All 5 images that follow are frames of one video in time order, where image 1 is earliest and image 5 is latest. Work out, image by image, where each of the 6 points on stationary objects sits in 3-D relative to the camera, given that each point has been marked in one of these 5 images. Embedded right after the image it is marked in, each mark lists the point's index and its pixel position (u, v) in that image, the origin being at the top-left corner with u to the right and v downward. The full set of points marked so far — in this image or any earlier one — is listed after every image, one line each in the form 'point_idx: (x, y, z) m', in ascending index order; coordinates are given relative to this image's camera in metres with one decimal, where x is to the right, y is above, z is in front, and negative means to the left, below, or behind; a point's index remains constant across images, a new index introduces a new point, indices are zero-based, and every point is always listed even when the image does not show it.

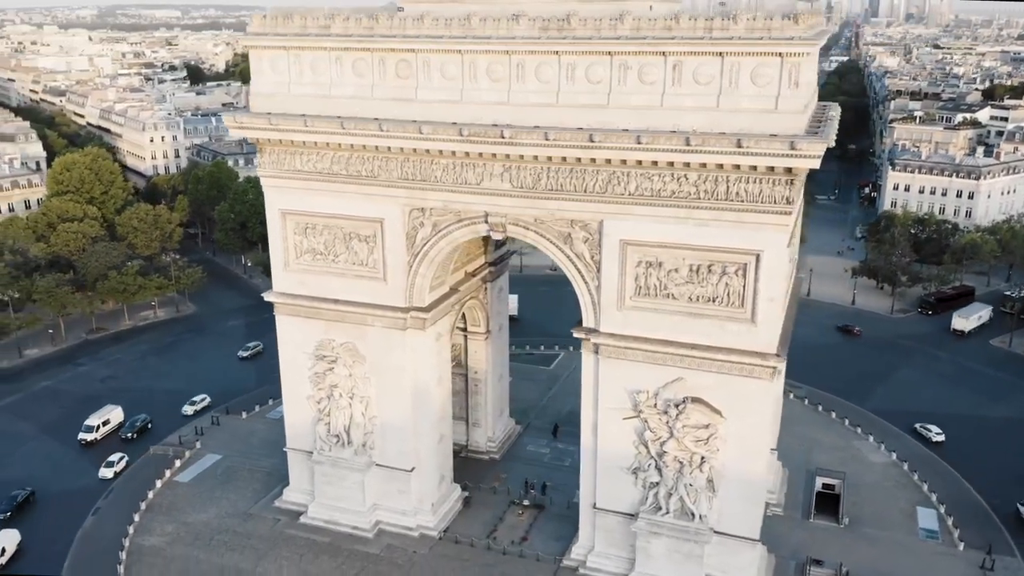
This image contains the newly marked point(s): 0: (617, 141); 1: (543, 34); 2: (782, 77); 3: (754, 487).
0: (+2.2, +3.1, +17.5) m
1: (+0.7, +5.6, +18.1) m
2: (+5.4, +4.2, +16.5) m
3: (+5.6, -4.6, +19.2) m
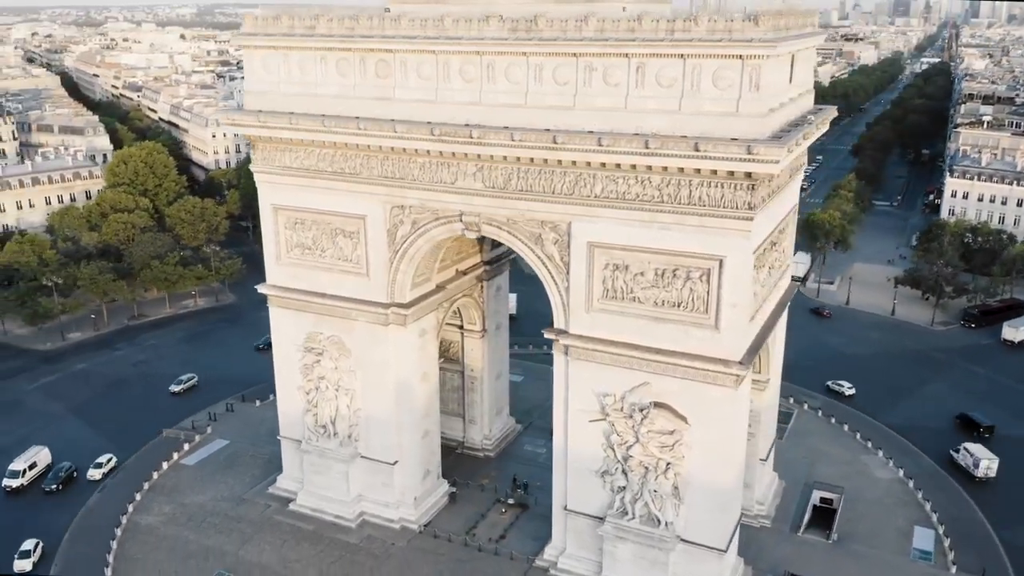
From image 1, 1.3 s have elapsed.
0: (+1.4, +3.1, +17.4) m
1: (0.0, +5.6, +18.1) m
2: (+4.5, +4.1, +16.2) m
3: (+4.8, -4.7, +18.9) m
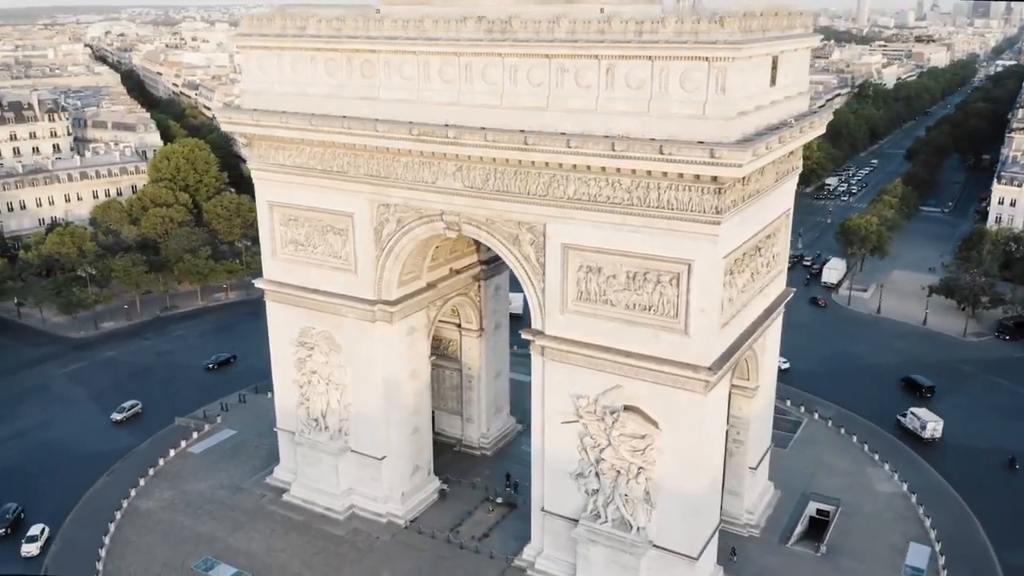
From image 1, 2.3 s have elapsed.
0: (+0.8, +3.0, +17.4) m
1: (-0.6, +5.6, +18.2) m
2: (+3.8, +4.0, +16.0) m
3: (+4.0, -4.8, +18.7) m
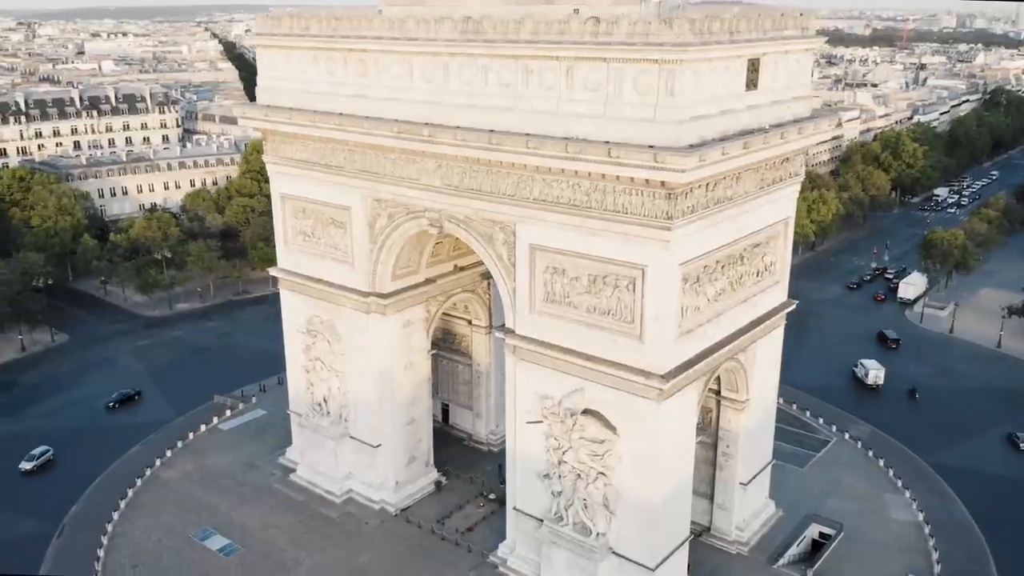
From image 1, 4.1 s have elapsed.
0: (0.0, +3.1, +17.6) m
1: (-1.1, +5.7, +18.5) m
2: (+2.8, +3.9, +15.7) m
3: (+3.0, -5.0, +18.4) m
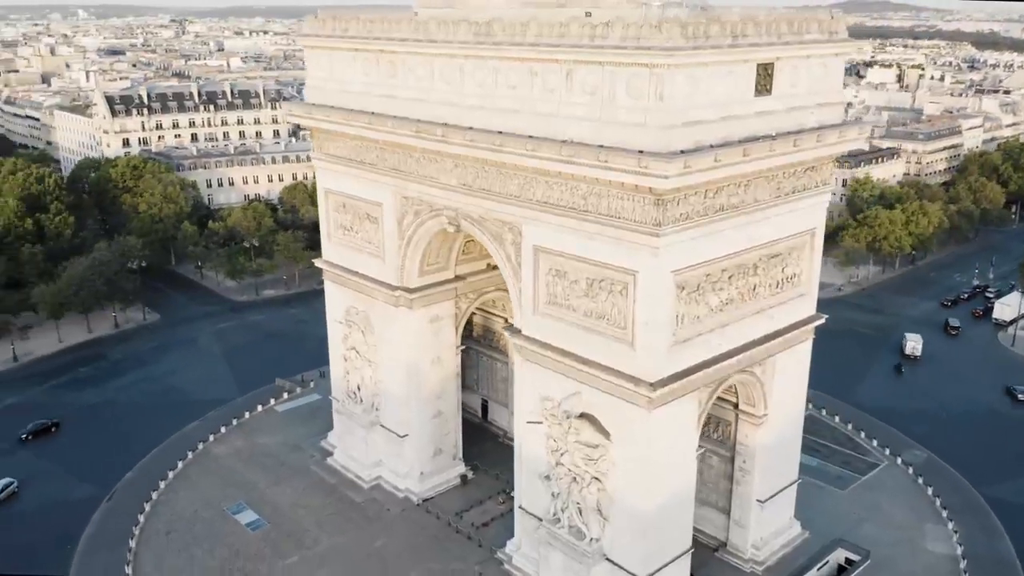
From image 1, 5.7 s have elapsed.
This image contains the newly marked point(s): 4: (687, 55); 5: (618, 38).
0: (0.0, +3.1, +17.8) m
1: (-0.8, +5.7, +18.9) m
2: (+2.6, +3.8, +15.6) m
3: (+2.7, -5.1, +18.2) m
4: (+3.3, +4.3, +15.2) m
5: (+2.1, +4.8, +15.9) m
